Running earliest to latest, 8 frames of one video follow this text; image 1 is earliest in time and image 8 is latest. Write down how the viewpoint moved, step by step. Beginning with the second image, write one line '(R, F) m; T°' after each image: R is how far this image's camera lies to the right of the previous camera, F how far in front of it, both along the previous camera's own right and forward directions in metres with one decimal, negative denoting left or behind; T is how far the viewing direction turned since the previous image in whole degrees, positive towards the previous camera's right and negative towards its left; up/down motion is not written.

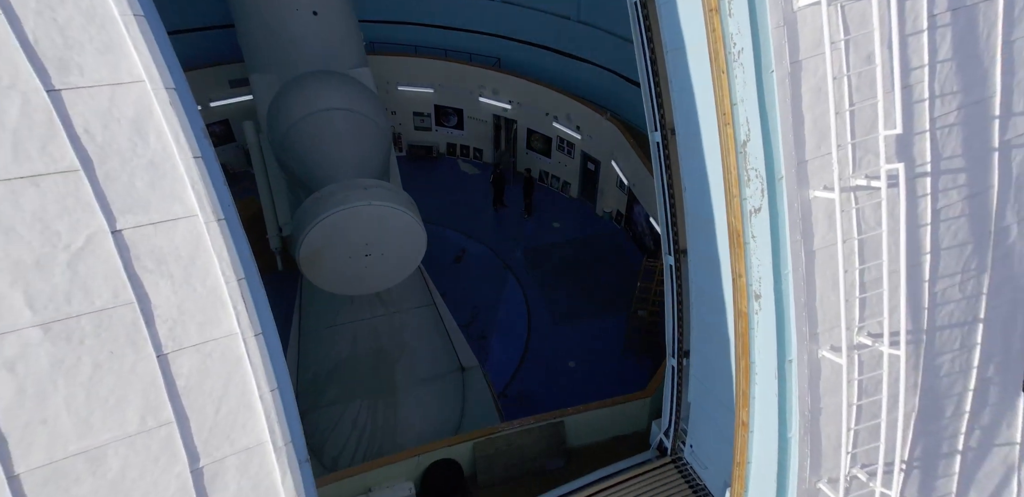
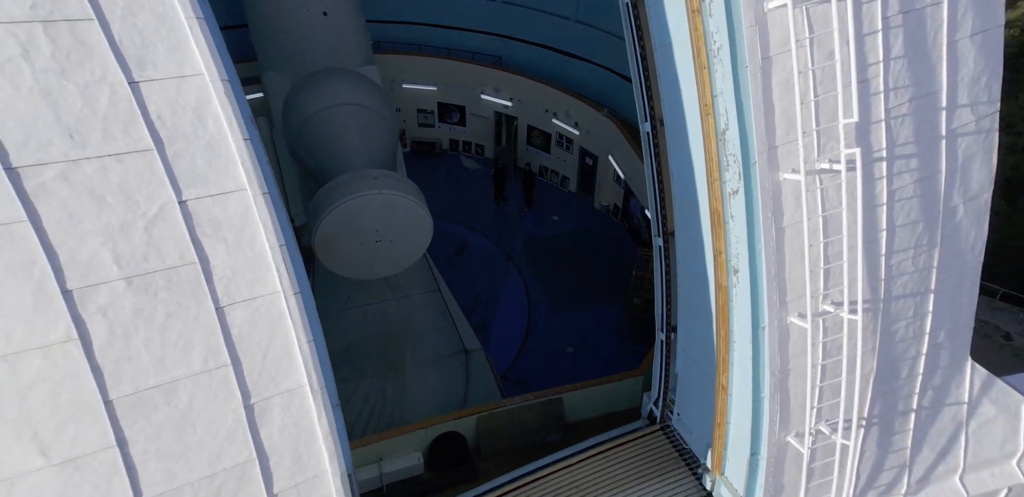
(0.0, -0.5) m; 0°
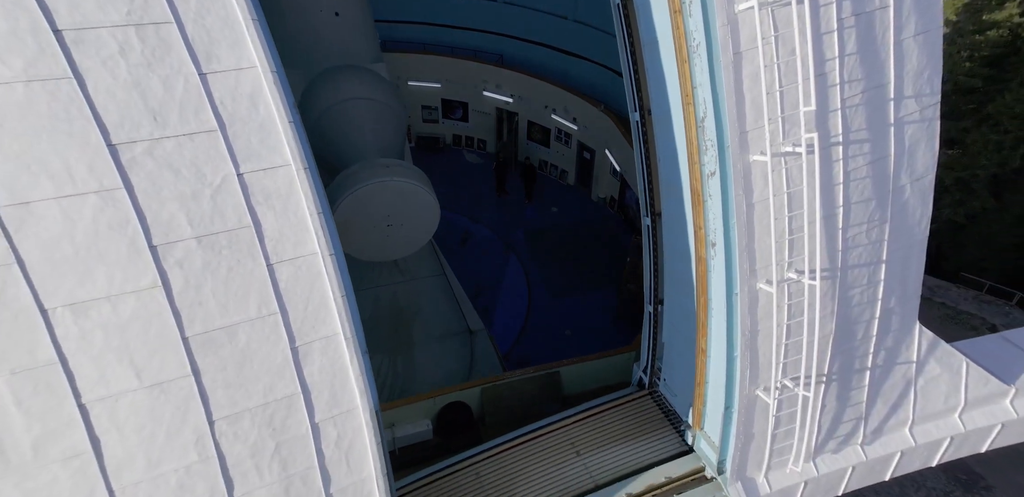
(0.0, -0.6) m; 0°
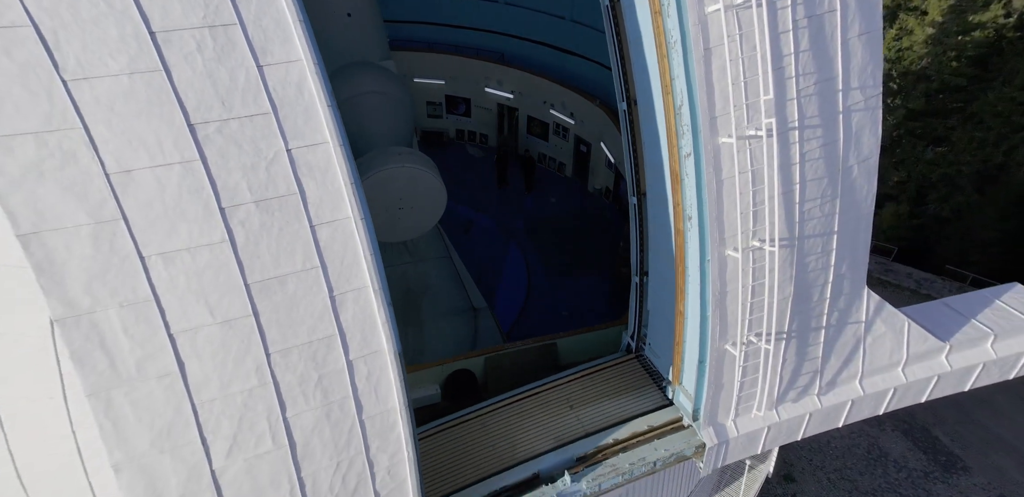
(0.0, -0.8) m; 0°
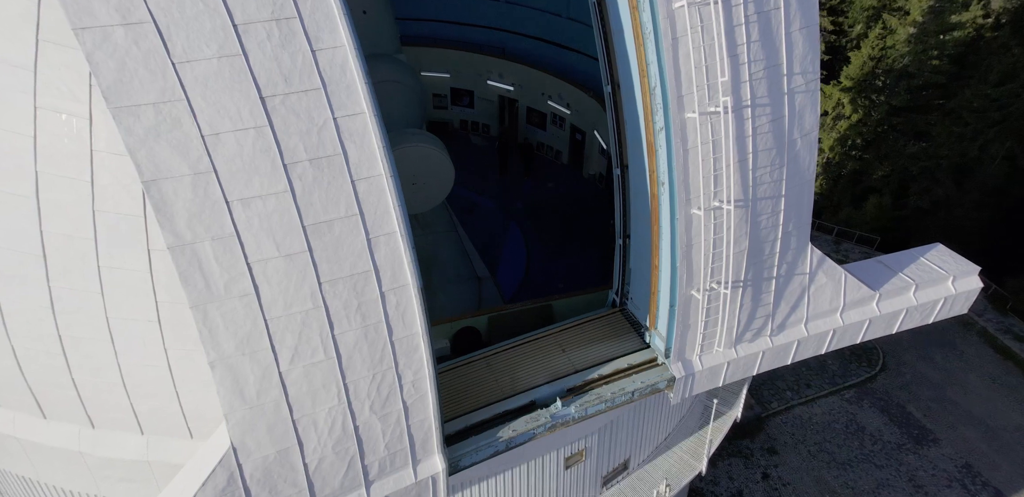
(0.0, -1.2) m; 0°
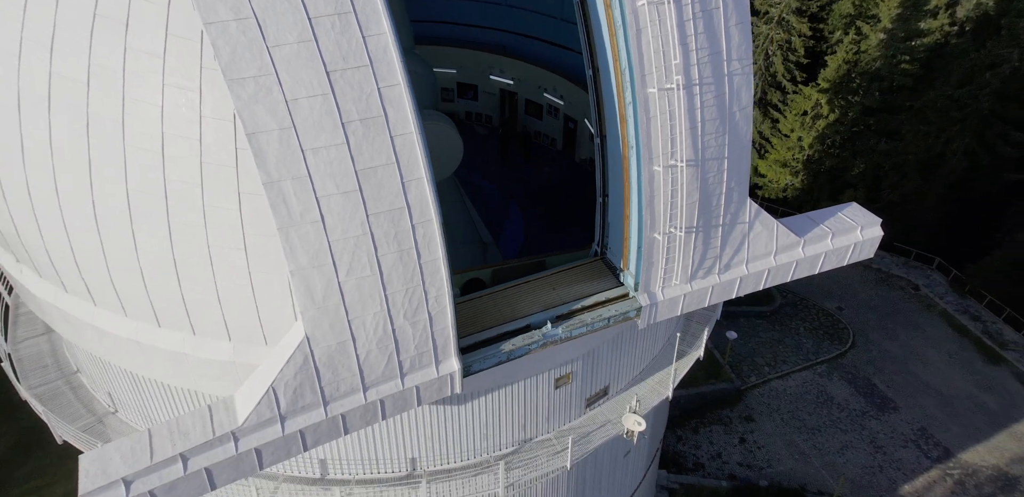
(0.0, -1.9) m; 0°
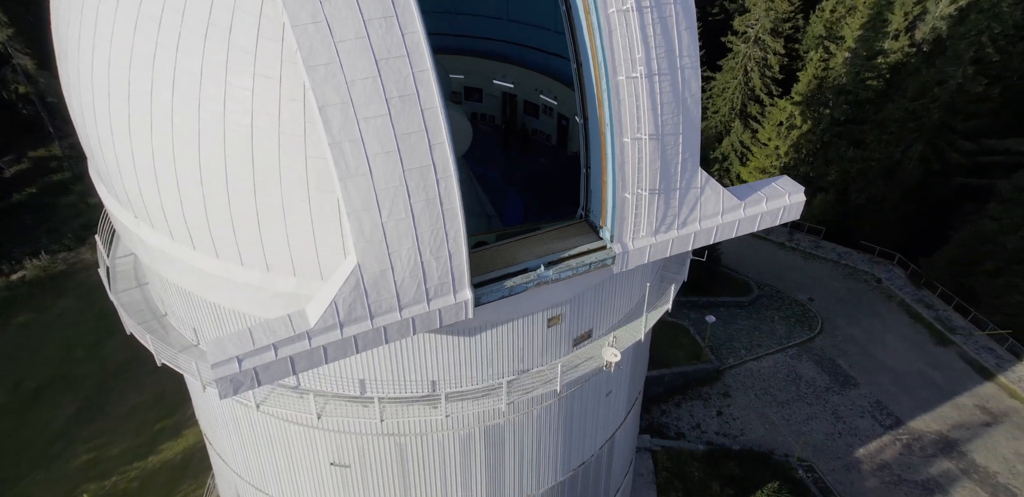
(-0.1, -2.4) m; 0°
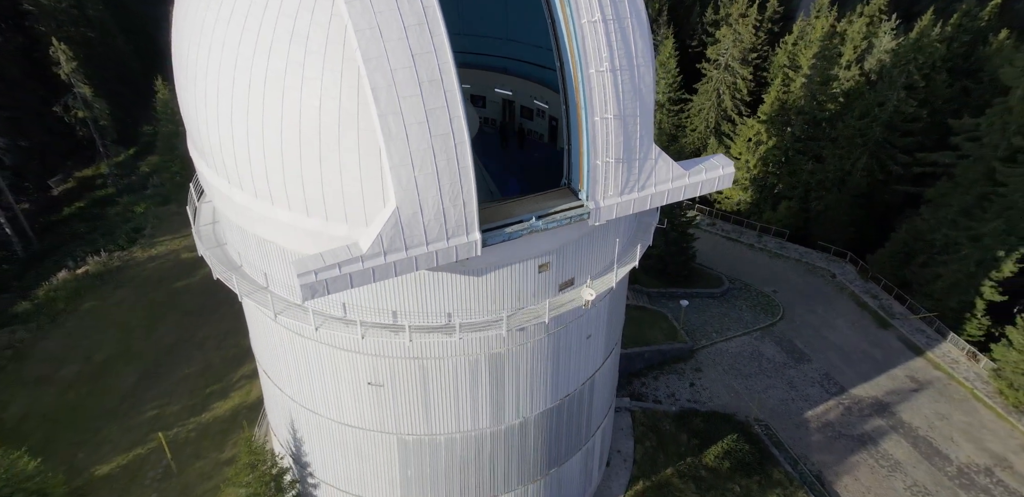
(-0.1, -3.5) m; 0°
